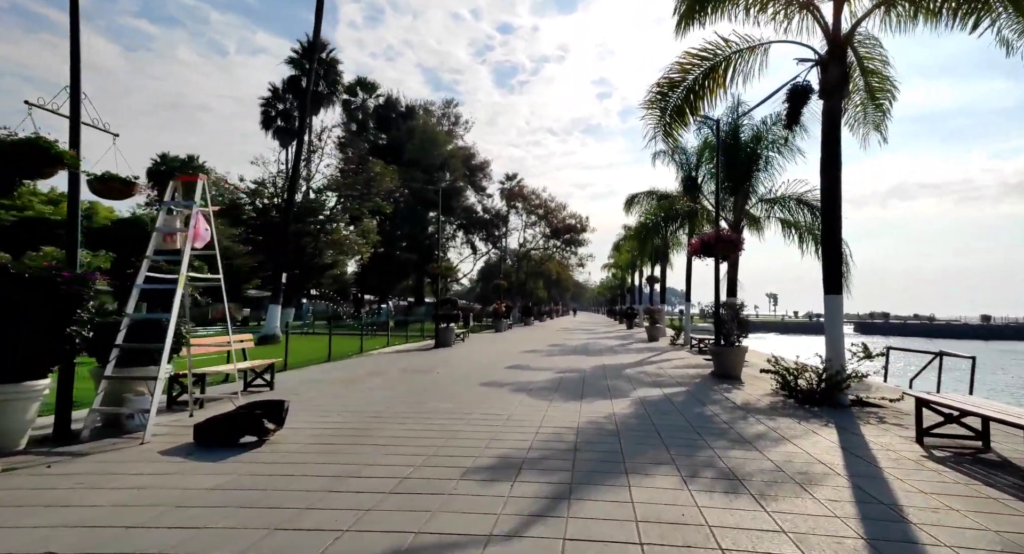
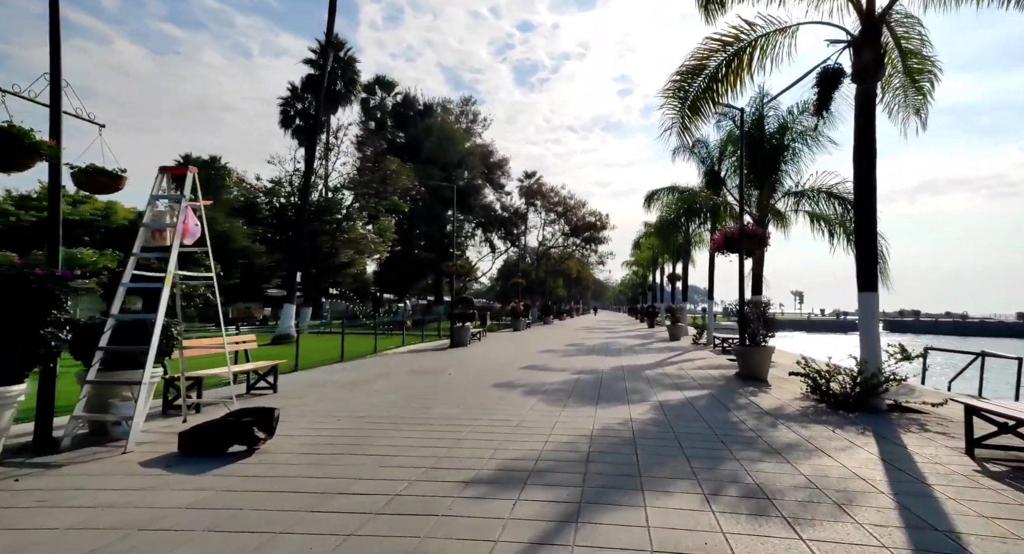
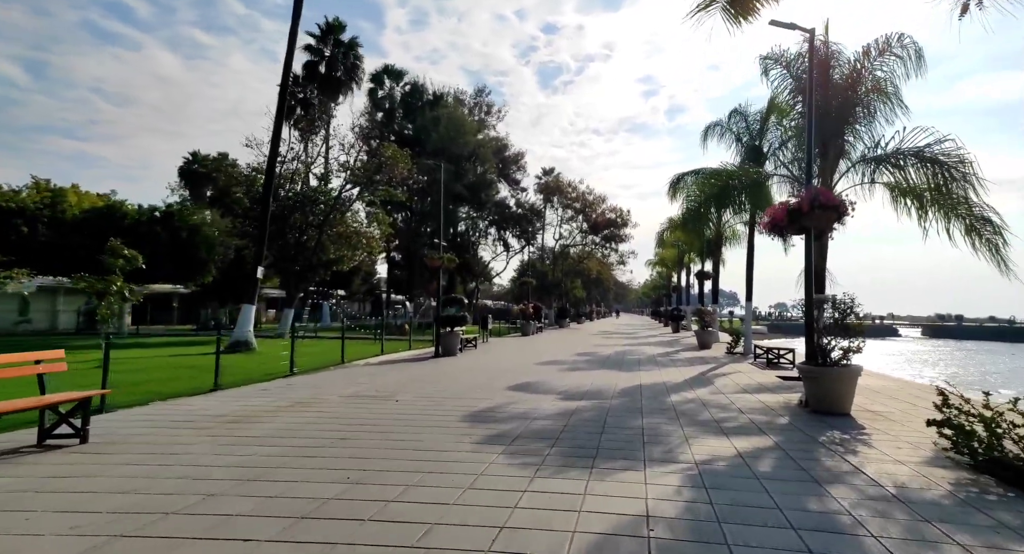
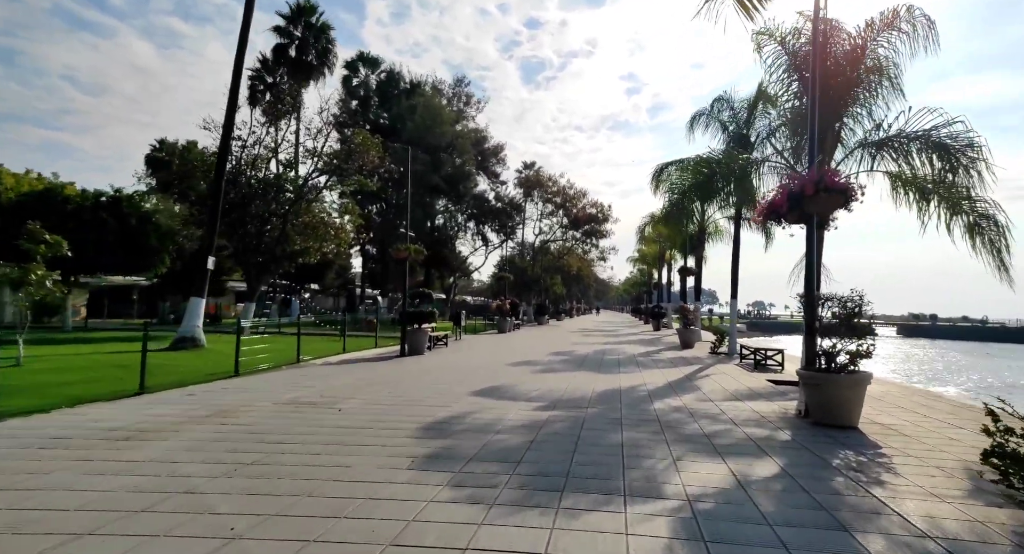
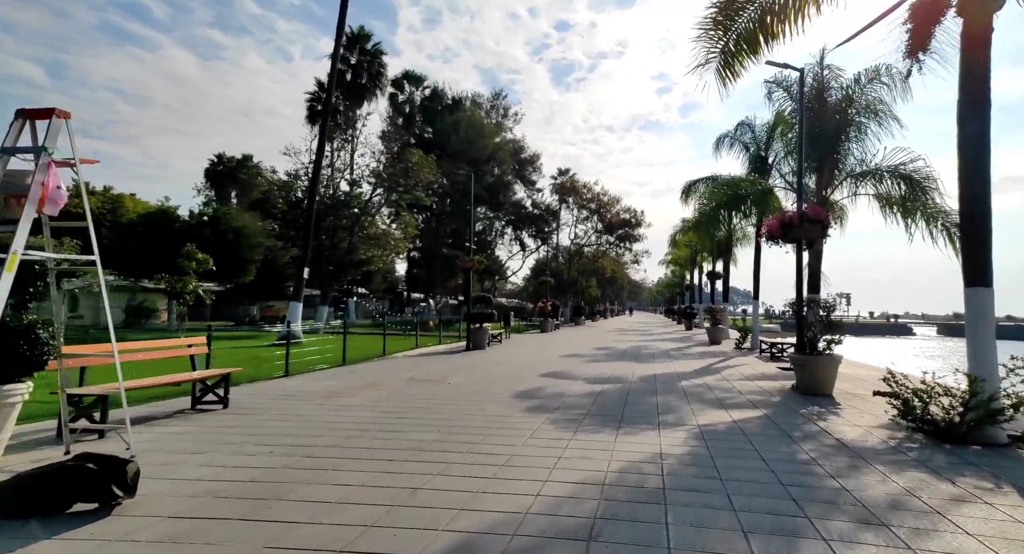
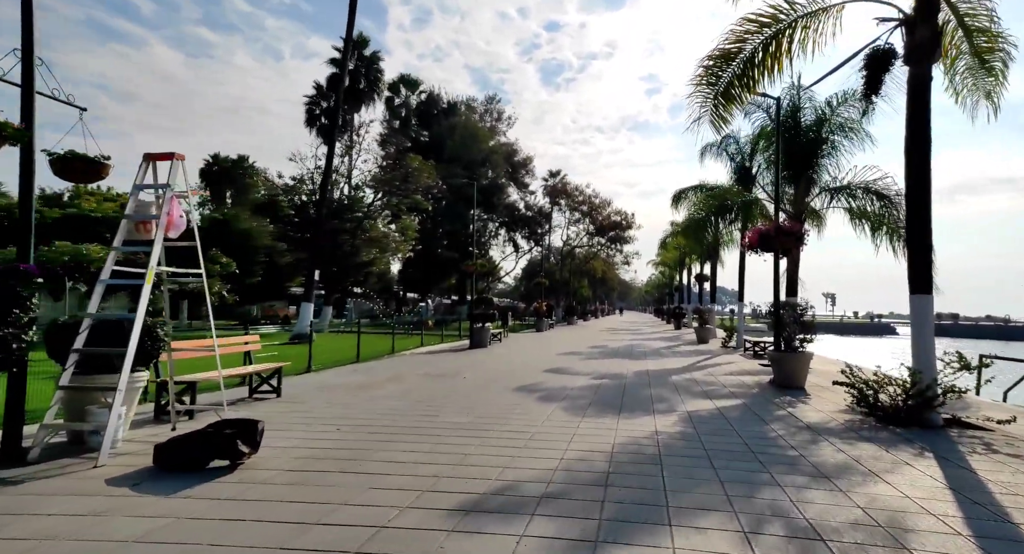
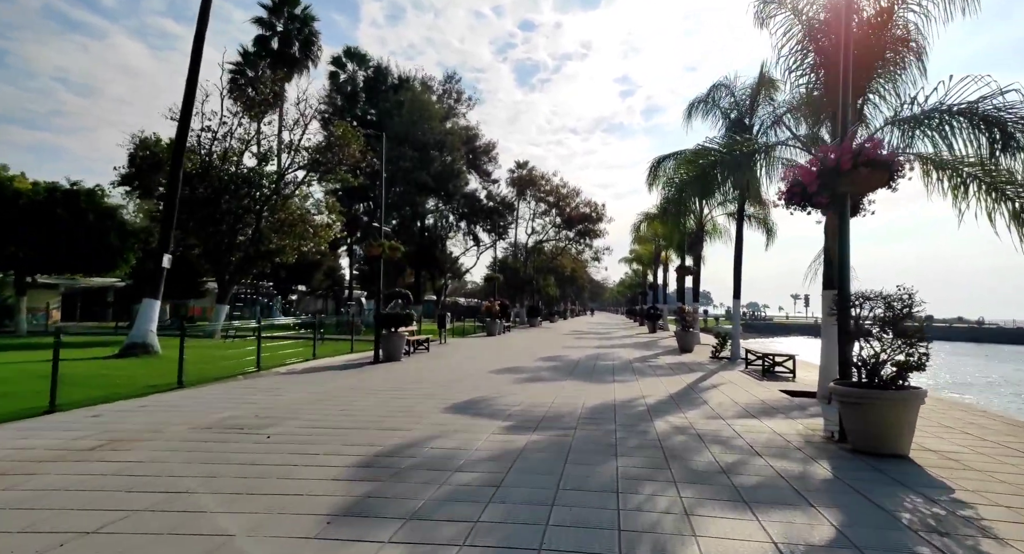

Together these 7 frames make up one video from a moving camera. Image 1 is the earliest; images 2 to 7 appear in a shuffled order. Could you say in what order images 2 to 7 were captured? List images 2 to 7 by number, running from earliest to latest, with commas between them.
2, 6, 5, 3, 4, 7
